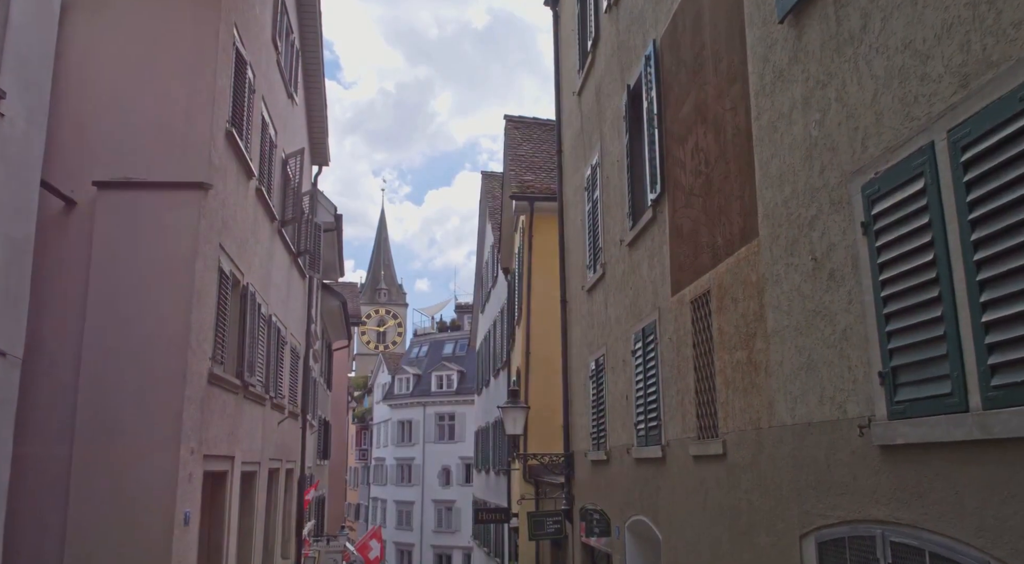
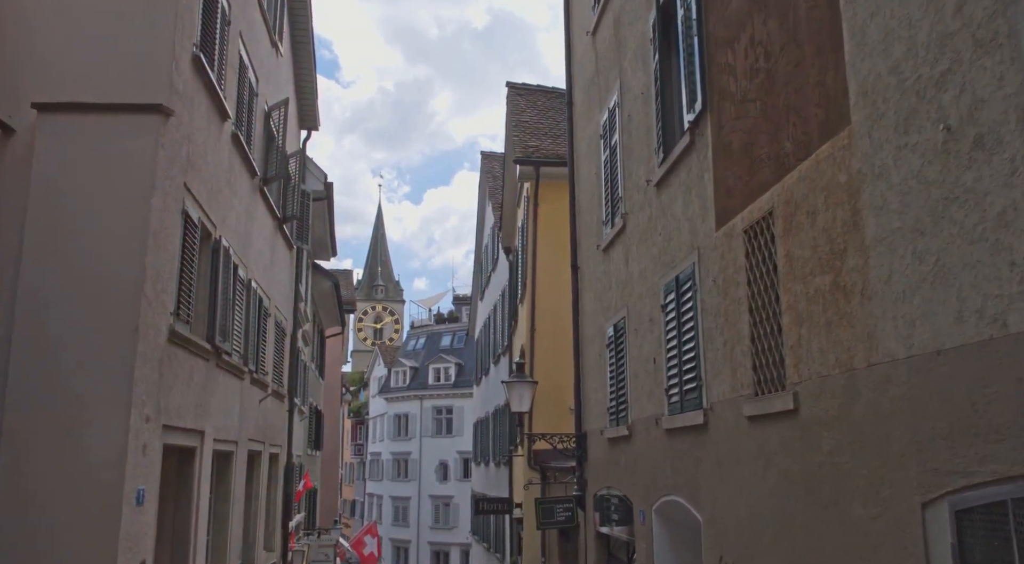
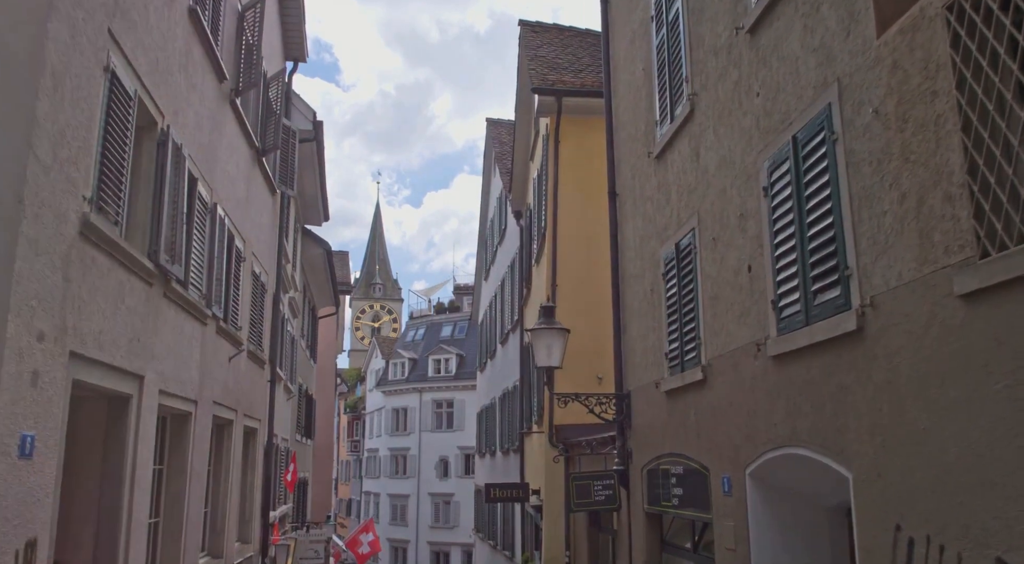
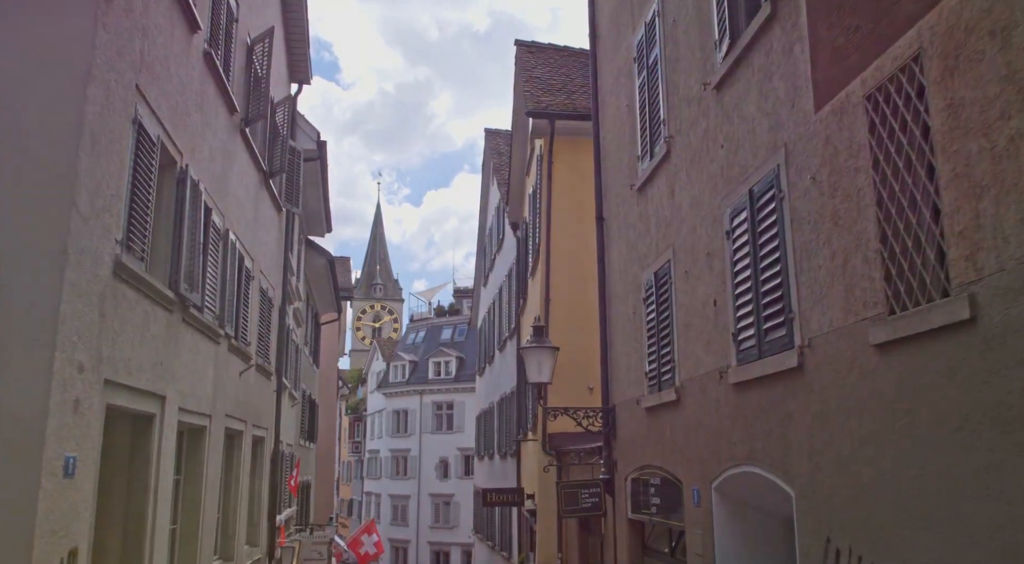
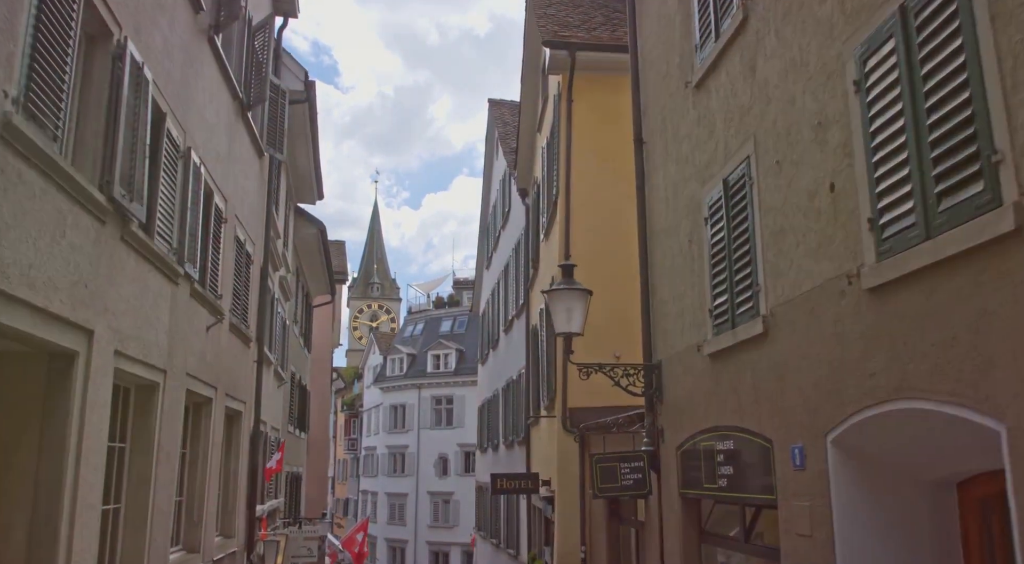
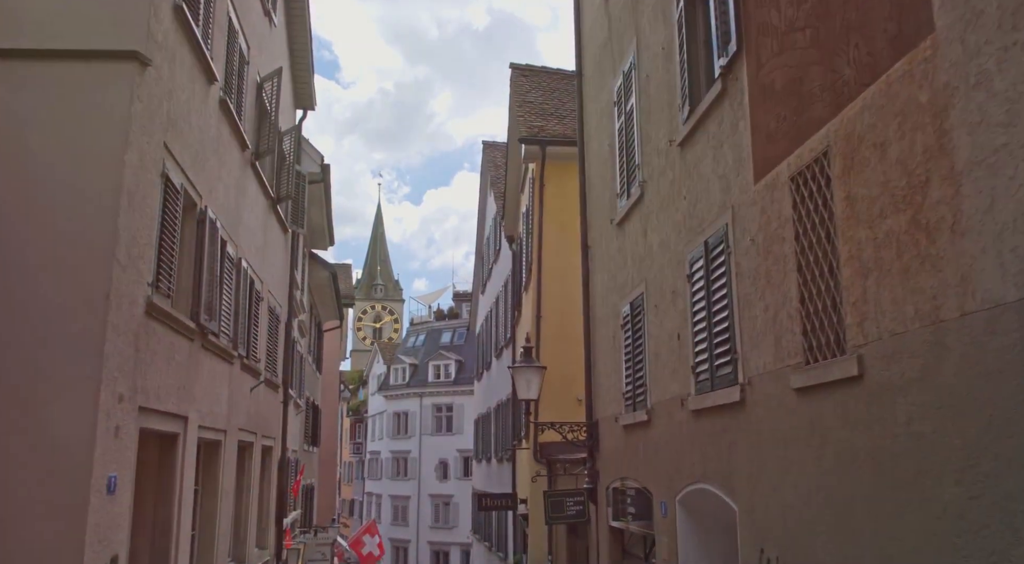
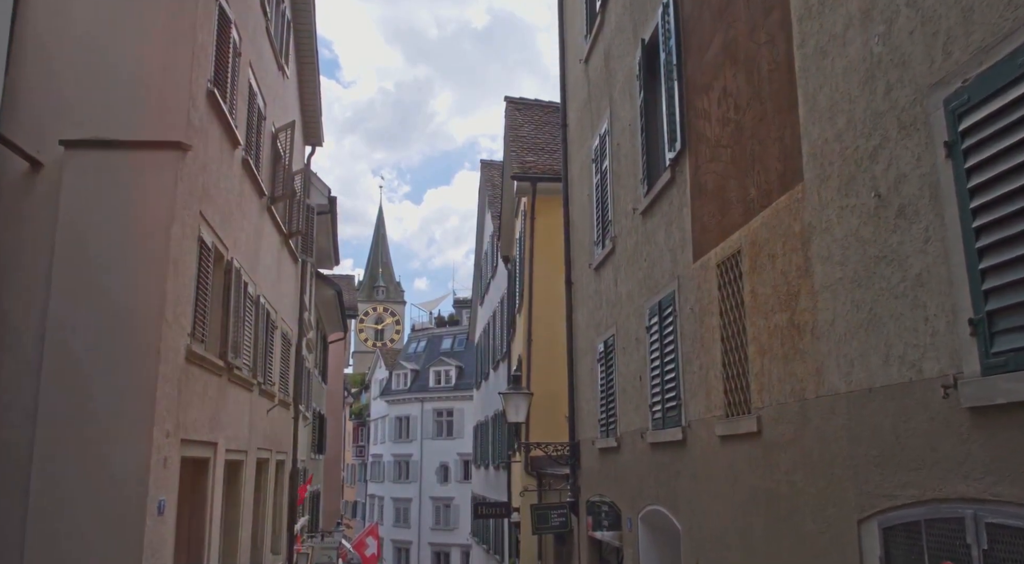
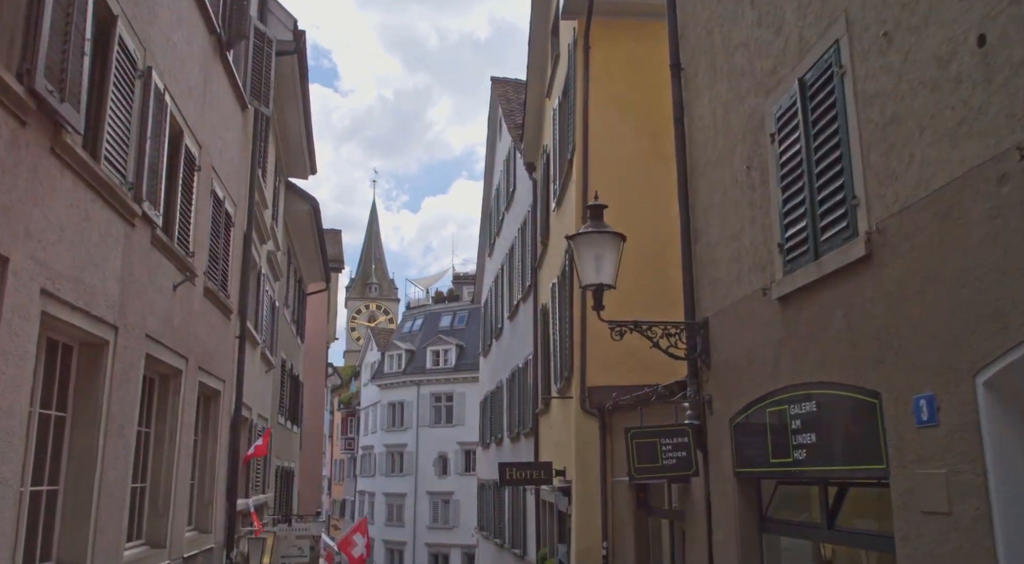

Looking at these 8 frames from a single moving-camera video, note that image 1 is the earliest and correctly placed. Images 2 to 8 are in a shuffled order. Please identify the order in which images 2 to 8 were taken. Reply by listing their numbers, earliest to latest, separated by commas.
7, 2, 6, 4, 3, 5, 8
